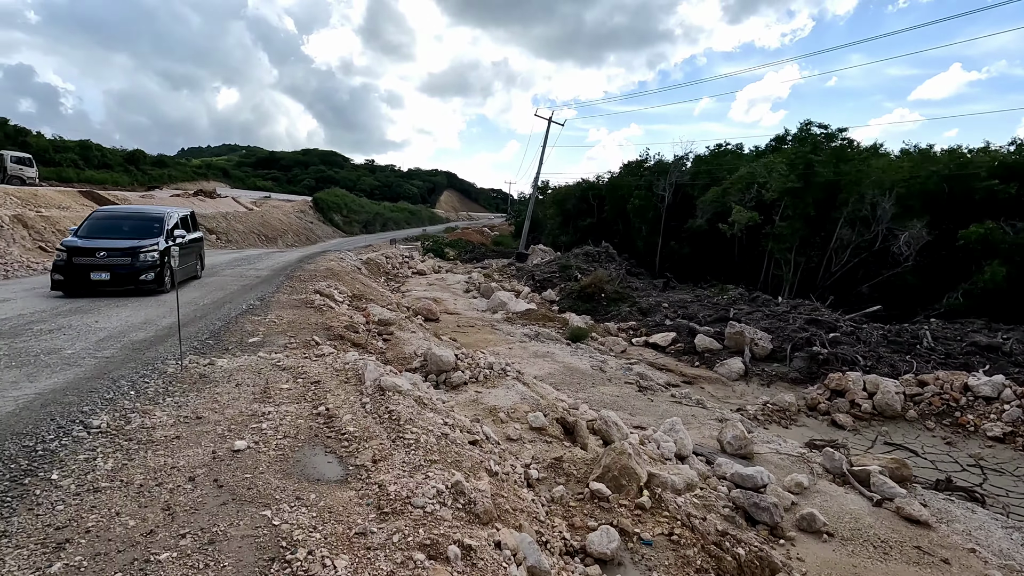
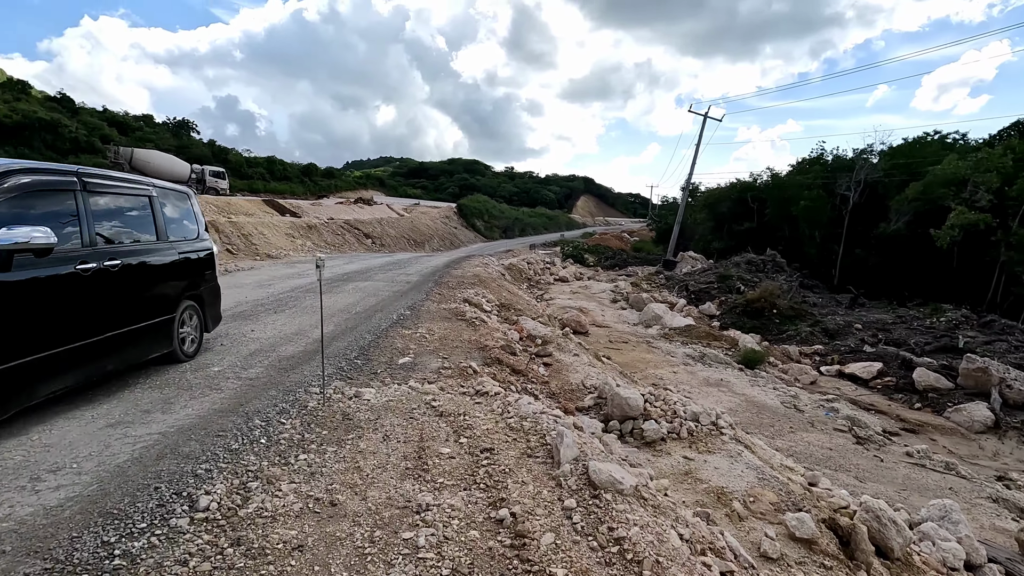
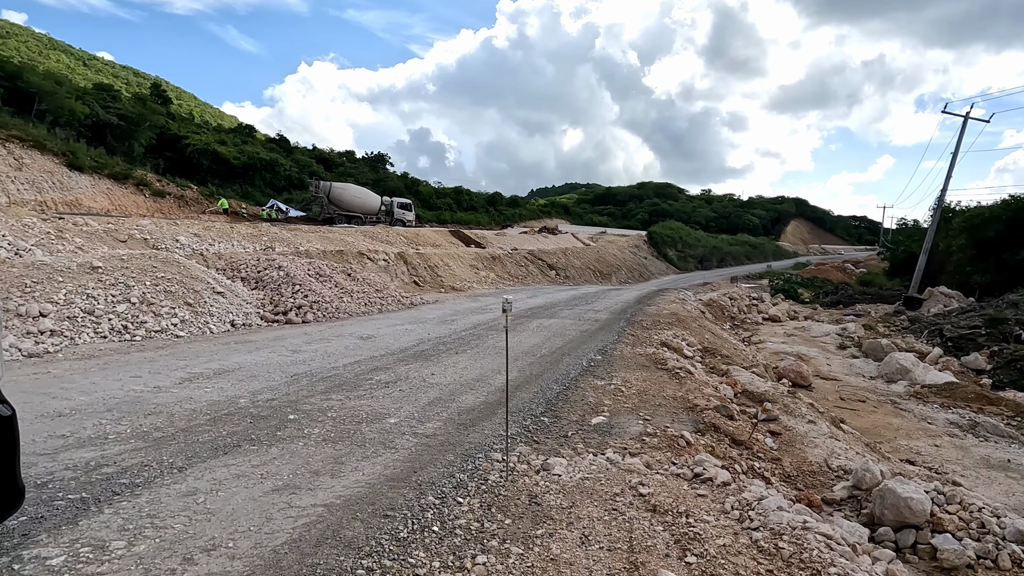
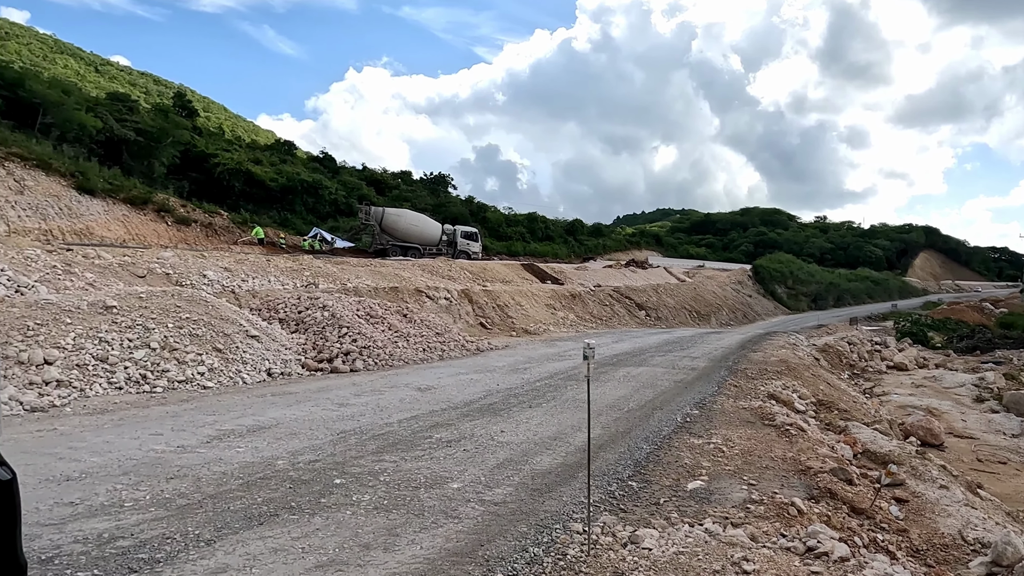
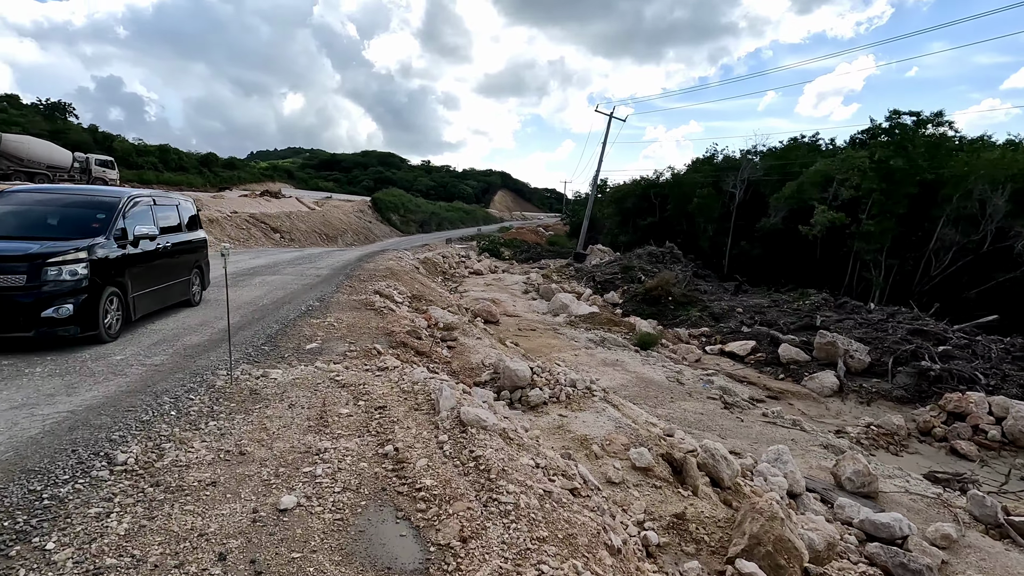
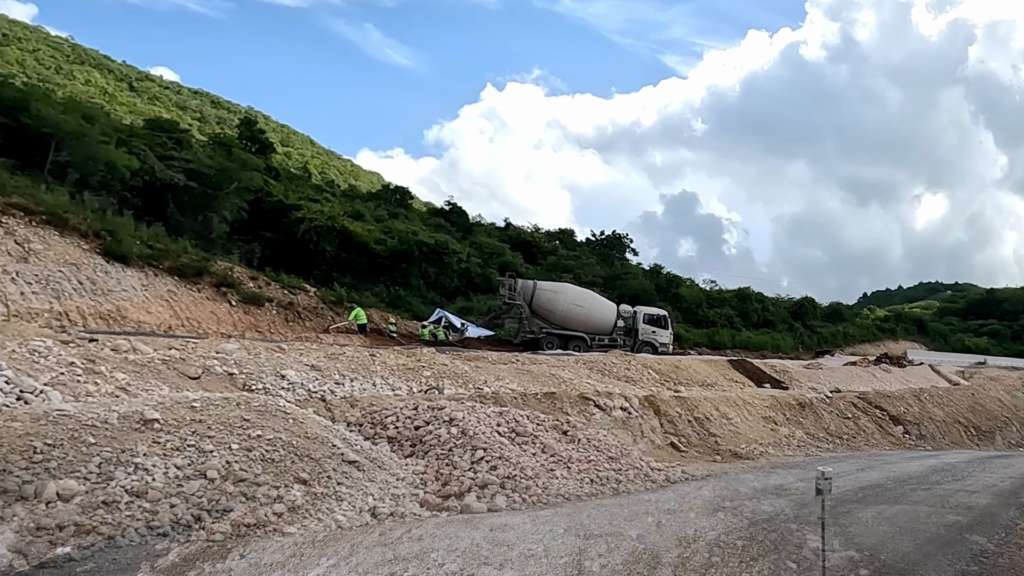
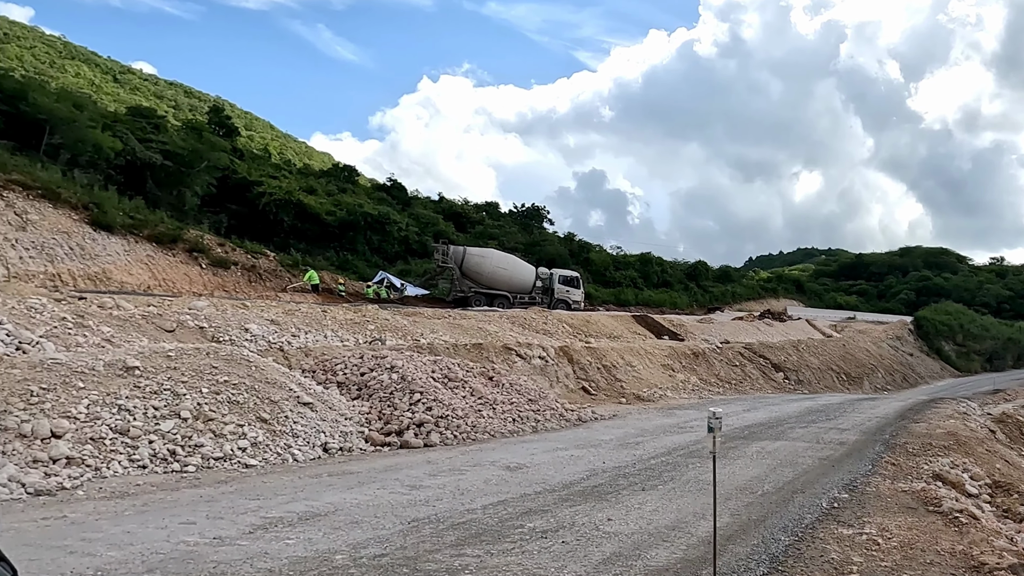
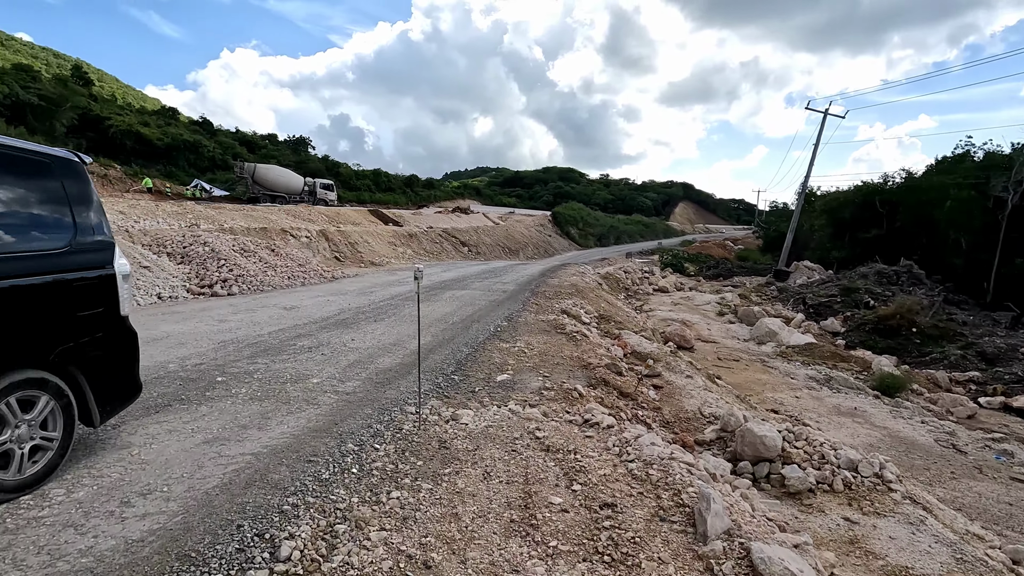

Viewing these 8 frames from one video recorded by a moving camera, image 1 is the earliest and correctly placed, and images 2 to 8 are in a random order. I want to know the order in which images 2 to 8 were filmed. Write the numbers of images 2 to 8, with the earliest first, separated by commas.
5, 2, 8, 3, 4, 7, 6
